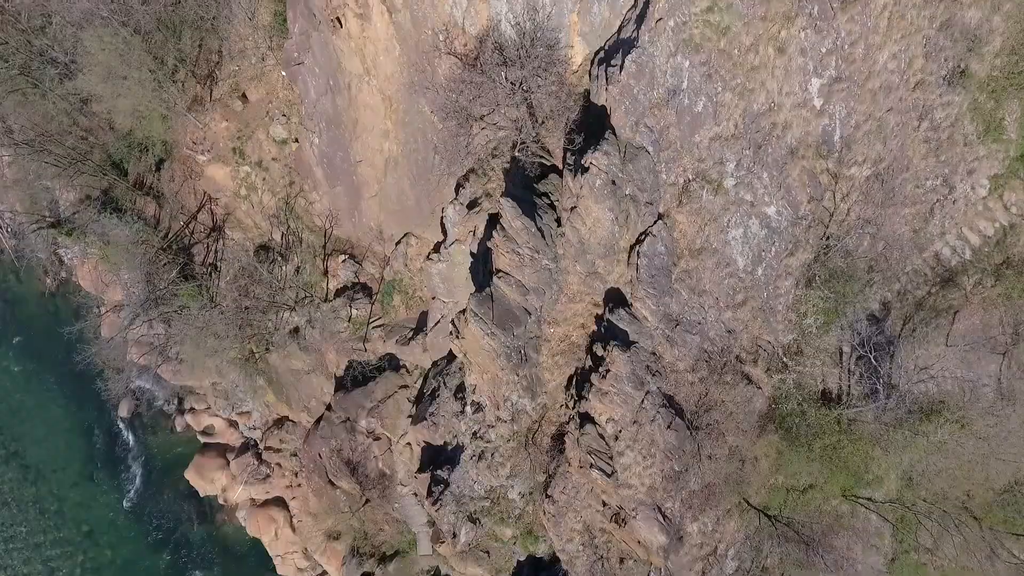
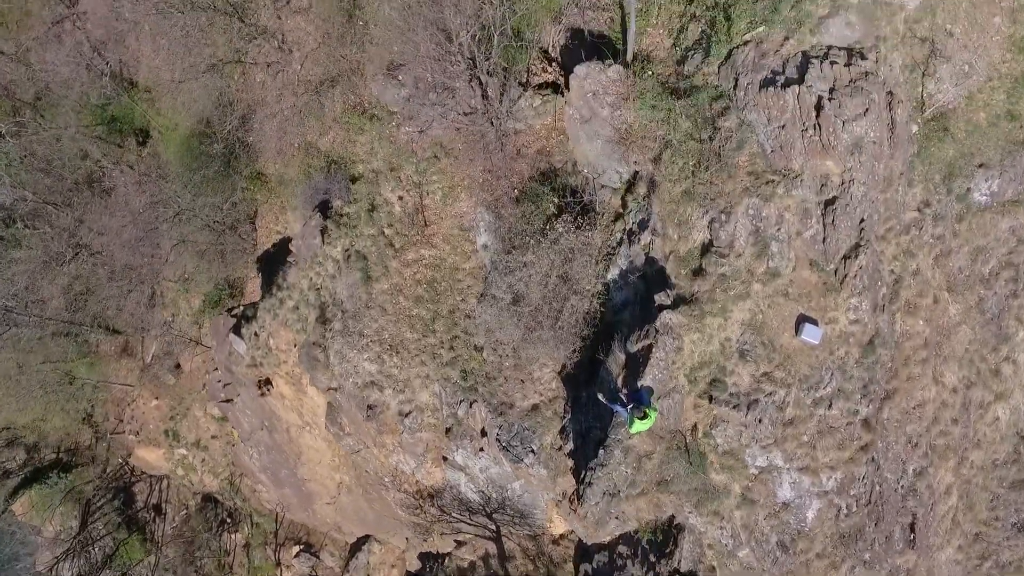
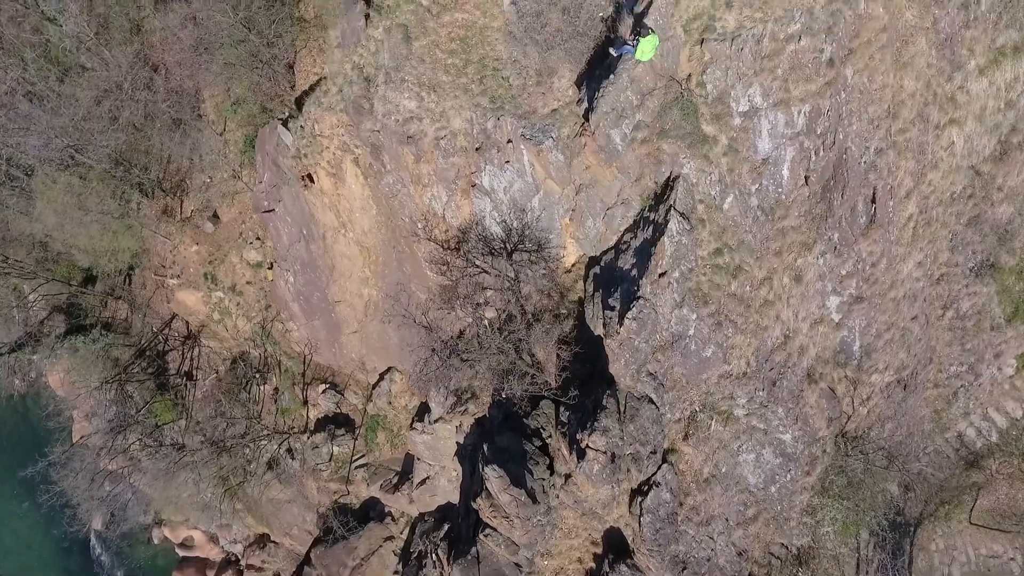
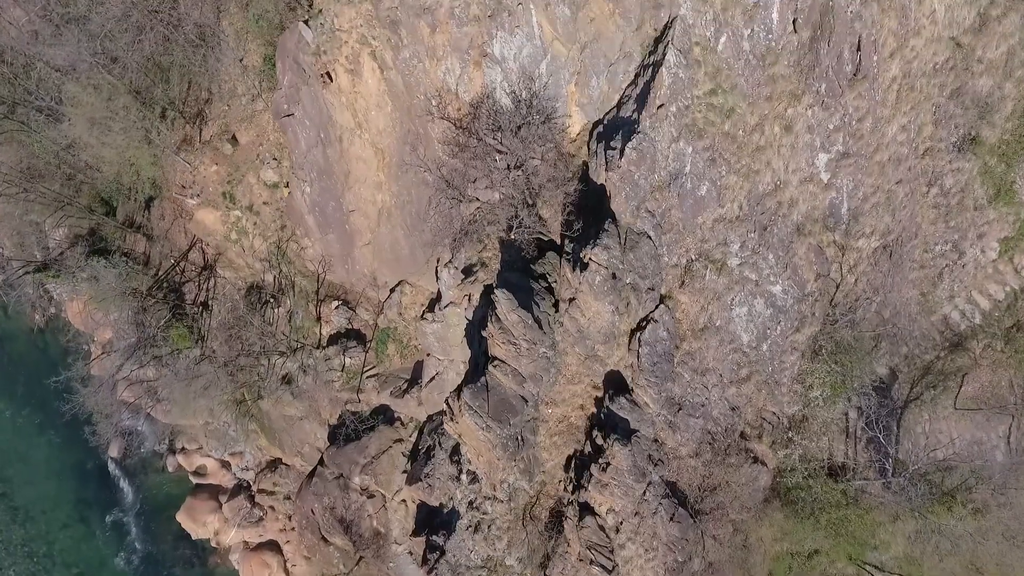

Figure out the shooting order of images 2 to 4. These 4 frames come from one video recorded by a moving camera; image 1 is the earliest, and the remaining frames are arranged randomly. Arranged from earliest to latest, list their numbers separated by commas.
4, 3, 2
